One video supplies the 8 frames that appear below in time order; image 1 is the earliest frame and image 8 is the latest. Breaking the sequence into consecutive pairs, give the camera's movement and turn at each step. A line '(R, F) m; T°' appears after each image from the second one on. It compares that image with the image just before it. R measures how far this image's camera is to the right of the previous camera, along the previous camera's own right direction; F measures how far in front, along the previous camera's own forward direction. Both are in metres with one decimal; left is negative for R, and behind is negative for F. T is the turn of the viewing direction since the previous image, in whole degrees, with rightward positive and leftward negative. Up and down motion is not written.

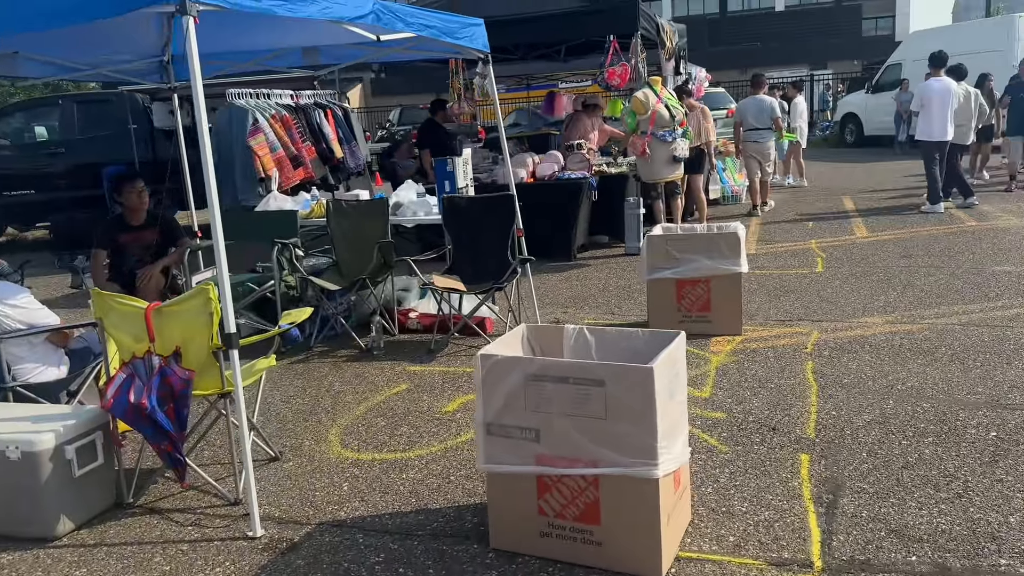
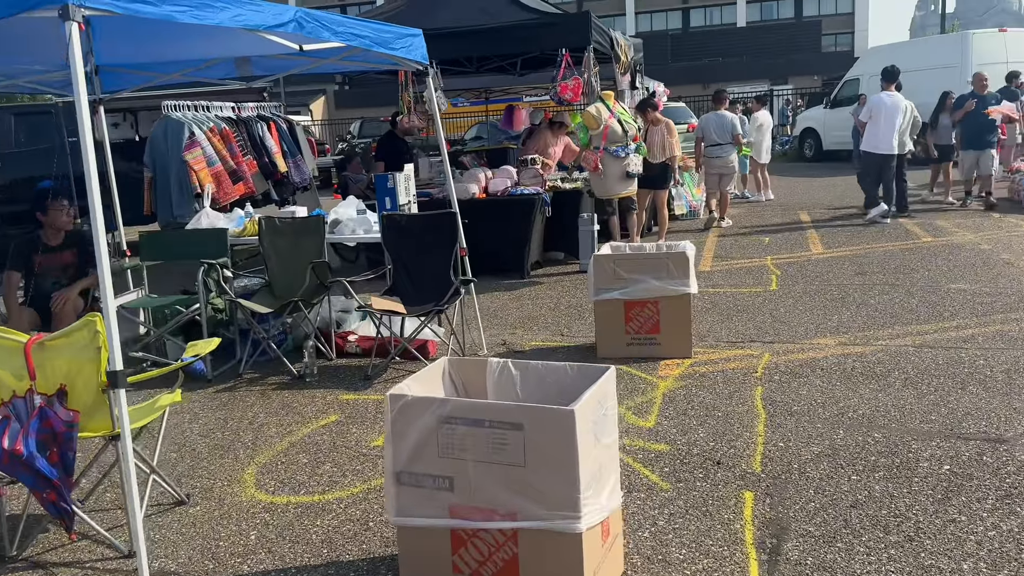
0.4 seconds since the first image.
(+0.2, +0.2) m; +2°
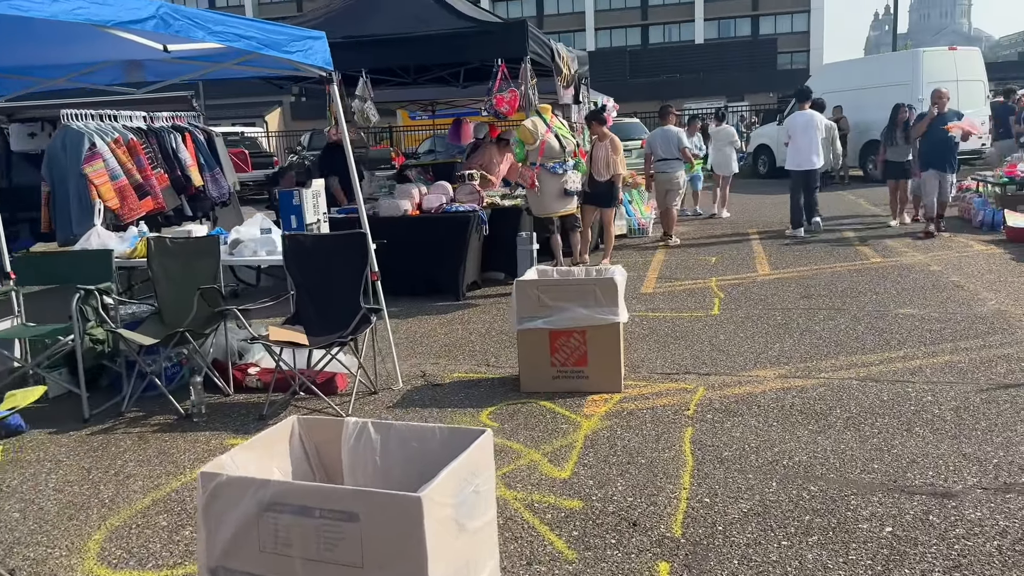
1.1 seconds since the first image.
(+0.3, +0.4) m; +3°
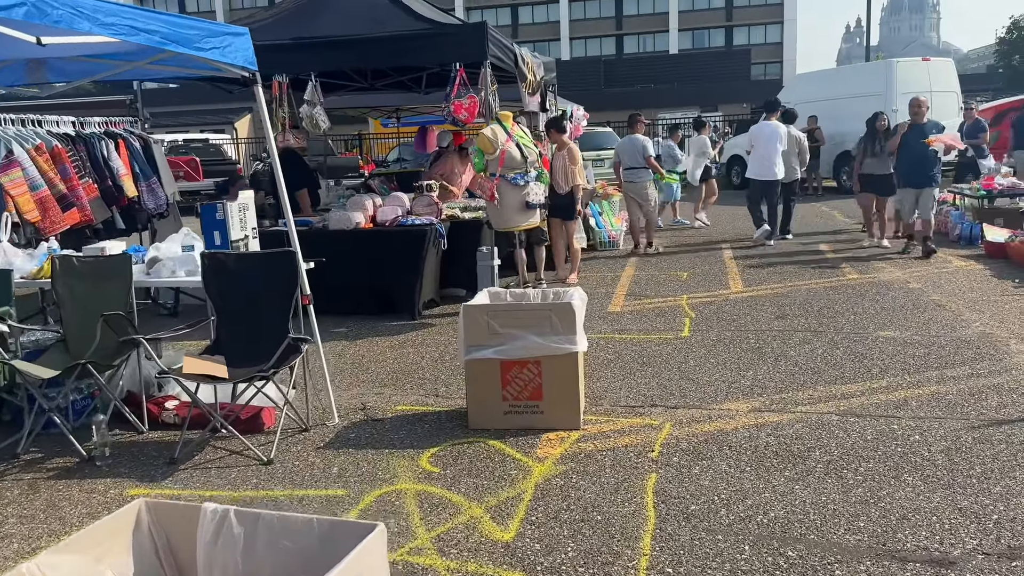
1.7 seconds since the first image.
(+0.1, +0.4) m; +2°
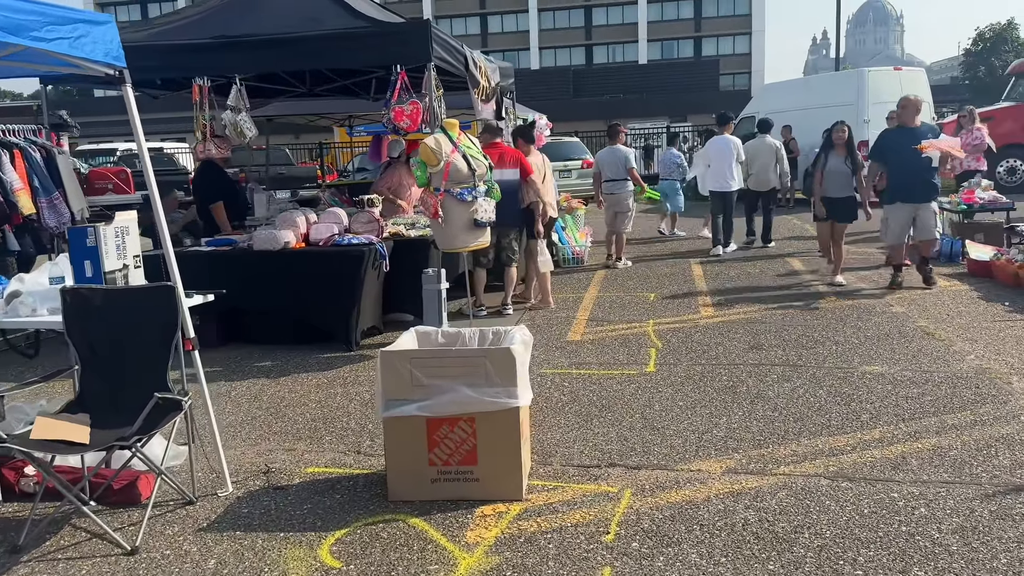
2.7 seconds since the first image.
(+0.2, +0.7) m; +2°
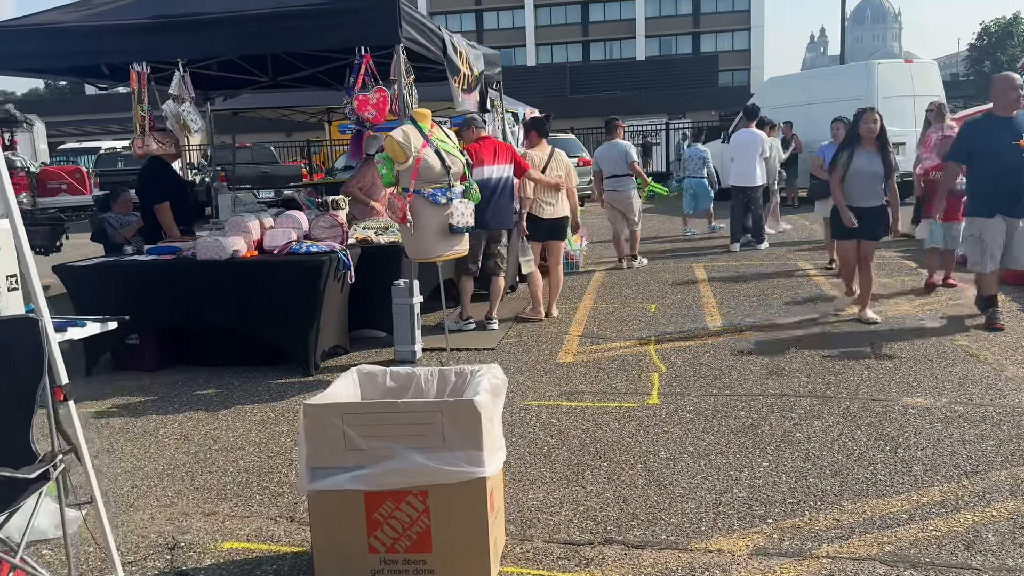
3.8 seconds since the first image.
(+0.1, +0.8) m; 0°
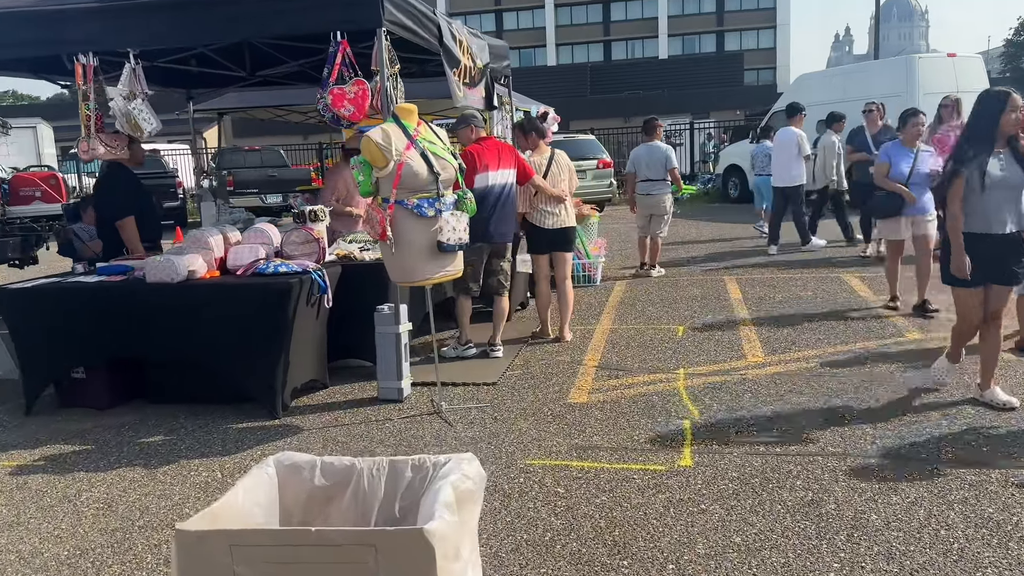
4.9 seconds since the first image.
(+0.1, +0.8) m; -1°
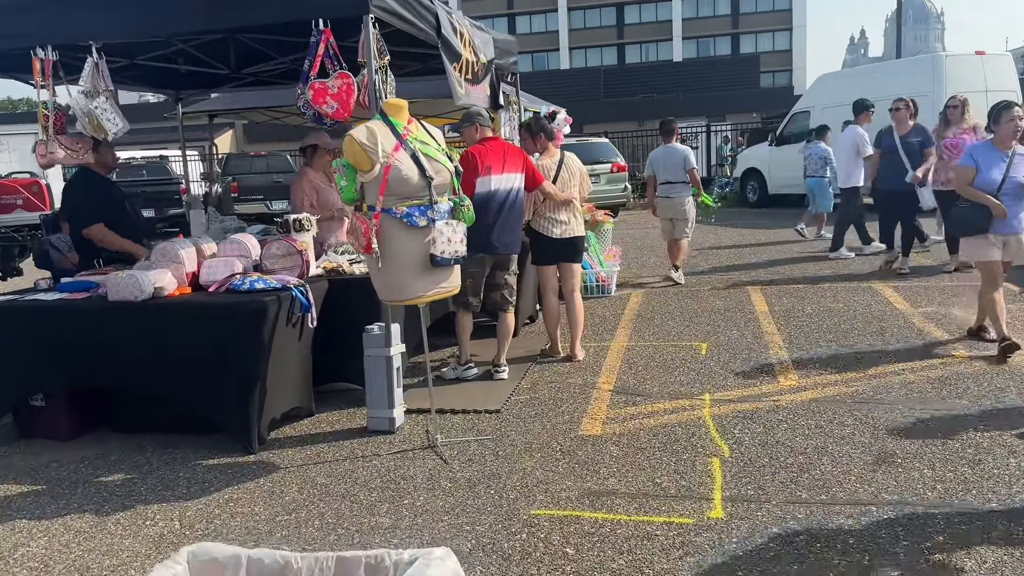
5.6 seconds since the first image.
(0.0, +0.5) m; -1°
